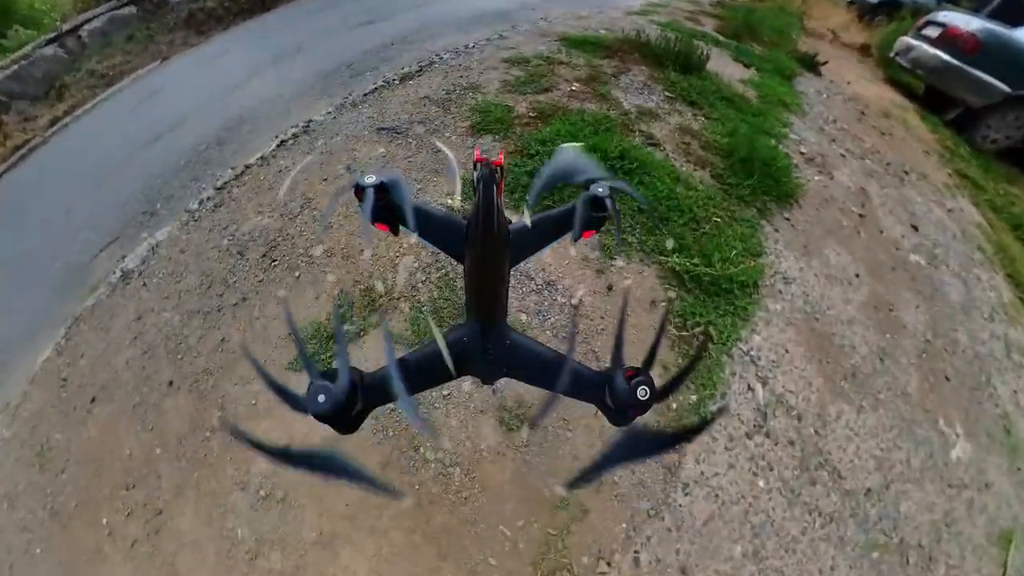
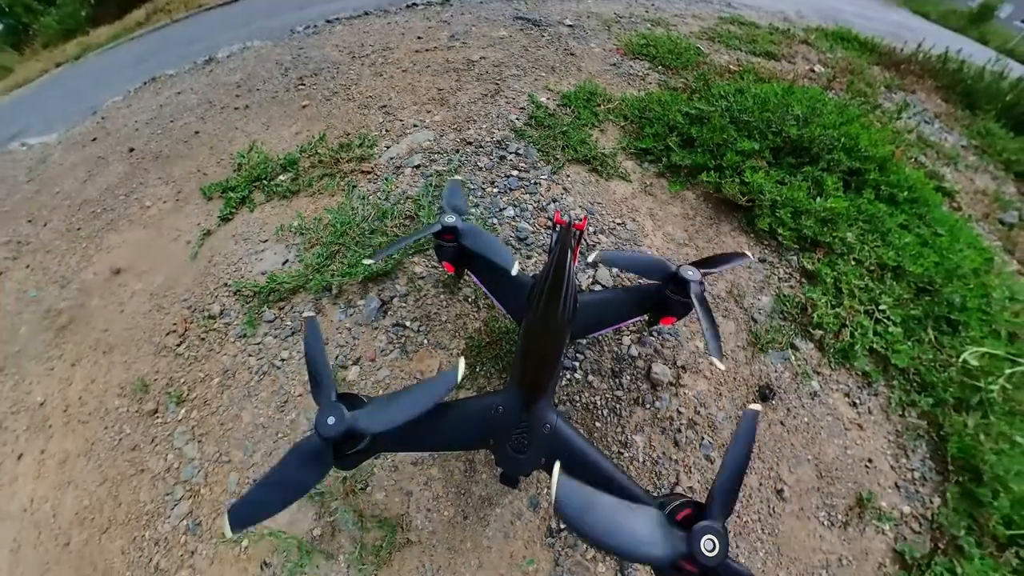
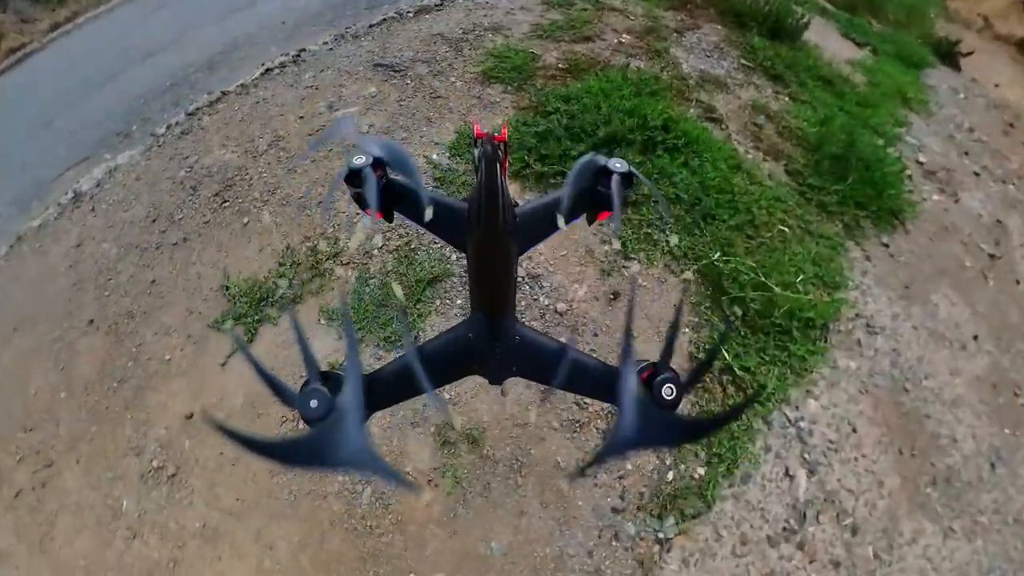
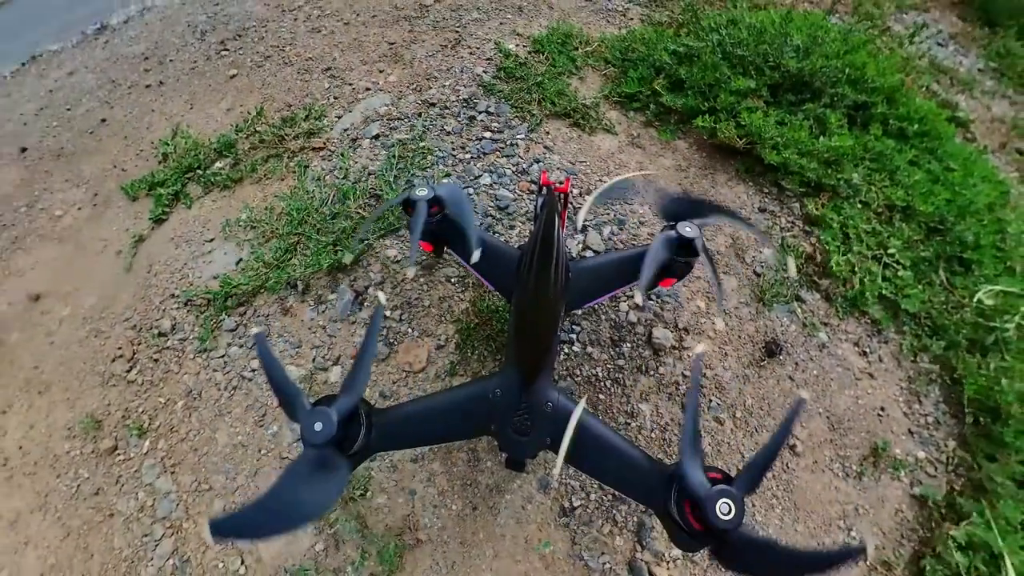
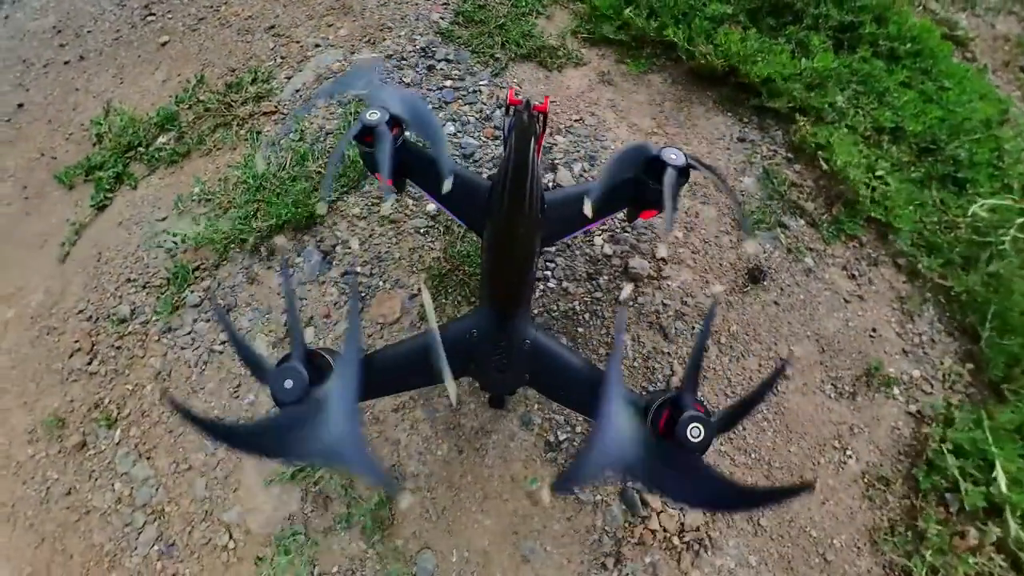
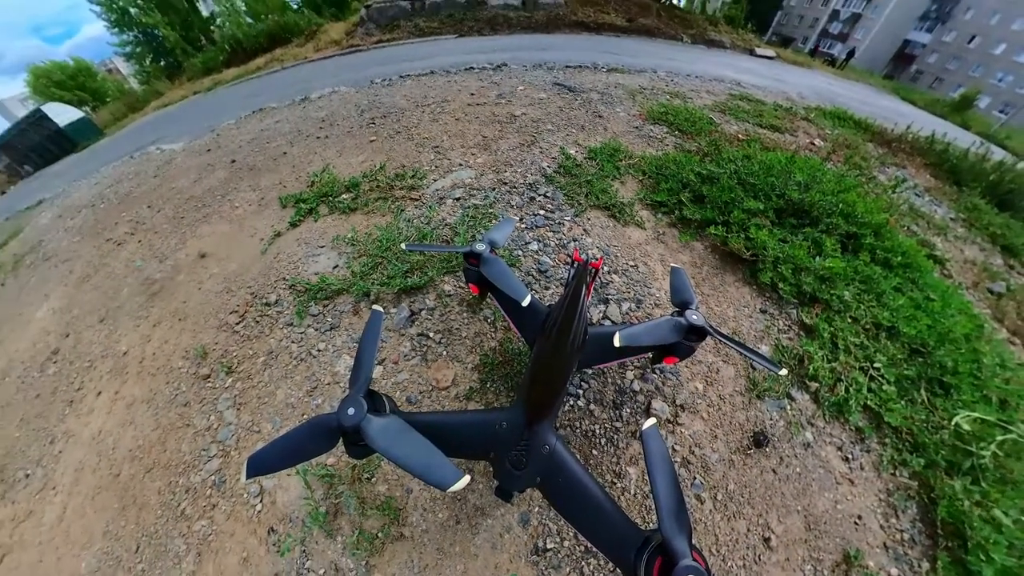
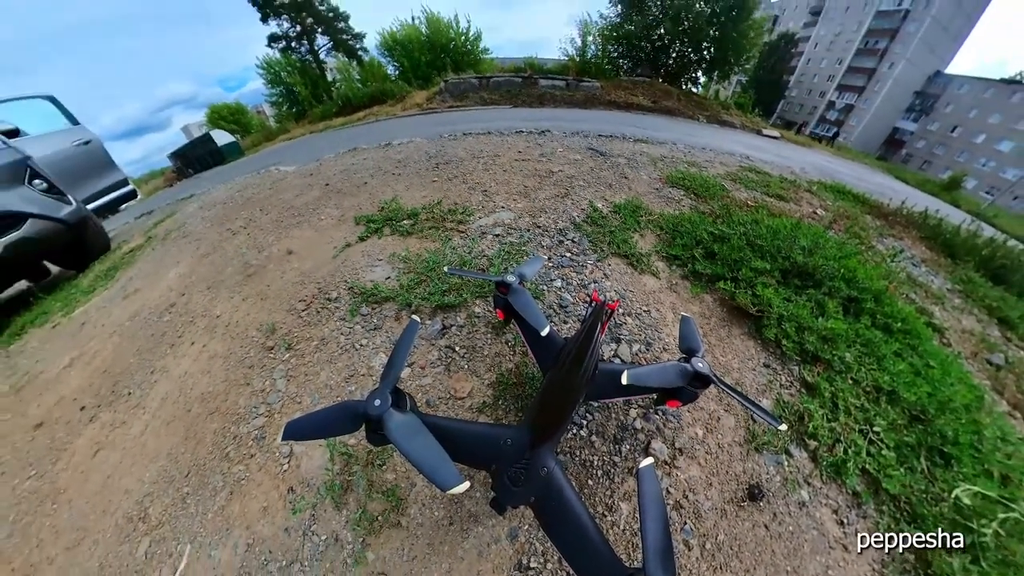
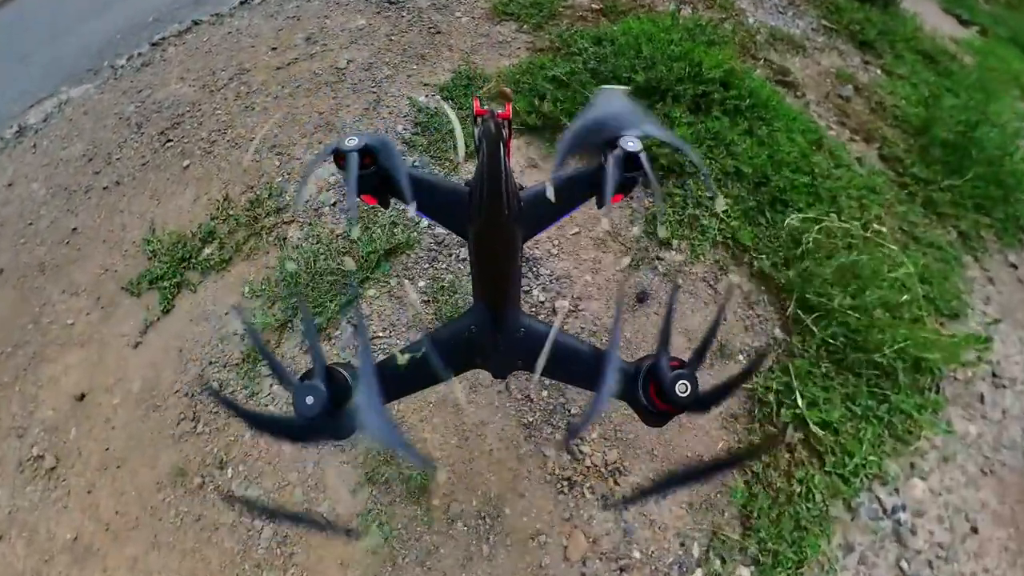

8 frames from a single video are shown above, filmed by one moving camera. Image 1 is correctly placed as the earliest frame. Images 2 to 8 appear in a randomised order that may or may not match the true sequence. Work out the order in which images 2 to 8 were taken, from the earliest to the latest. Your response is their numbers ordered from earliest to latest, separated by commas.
3, 8, 5, 4, 2, 6, 7
